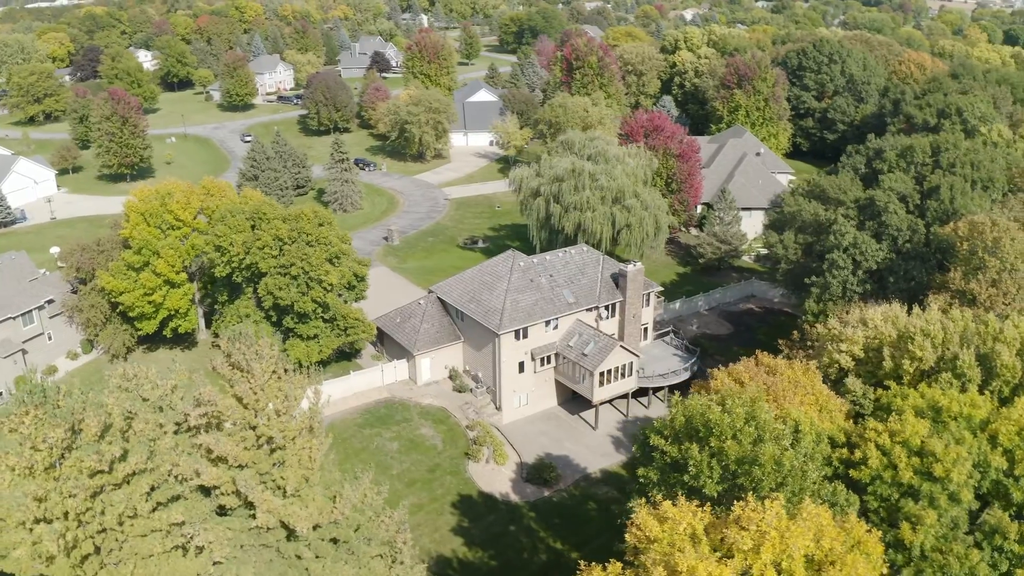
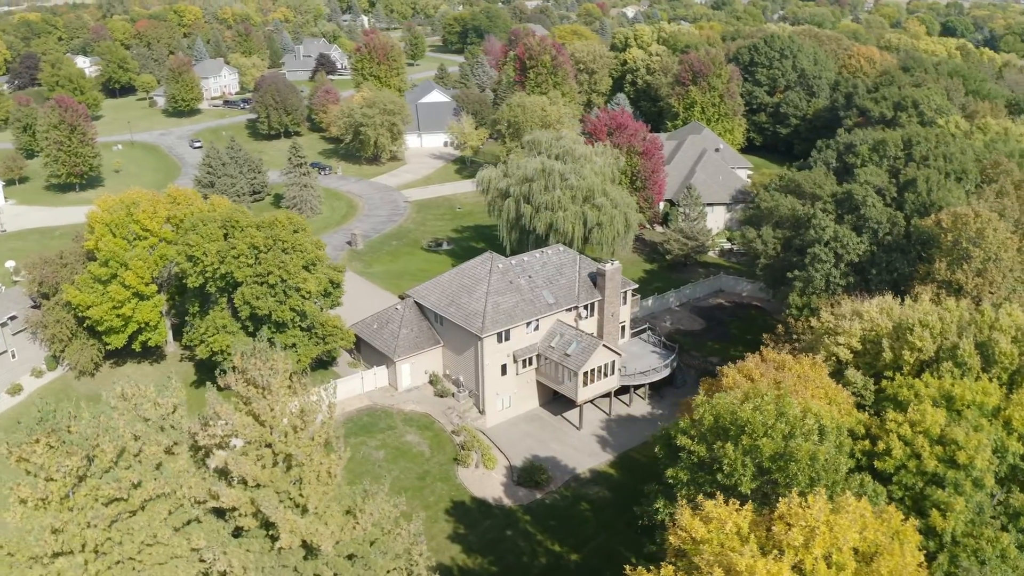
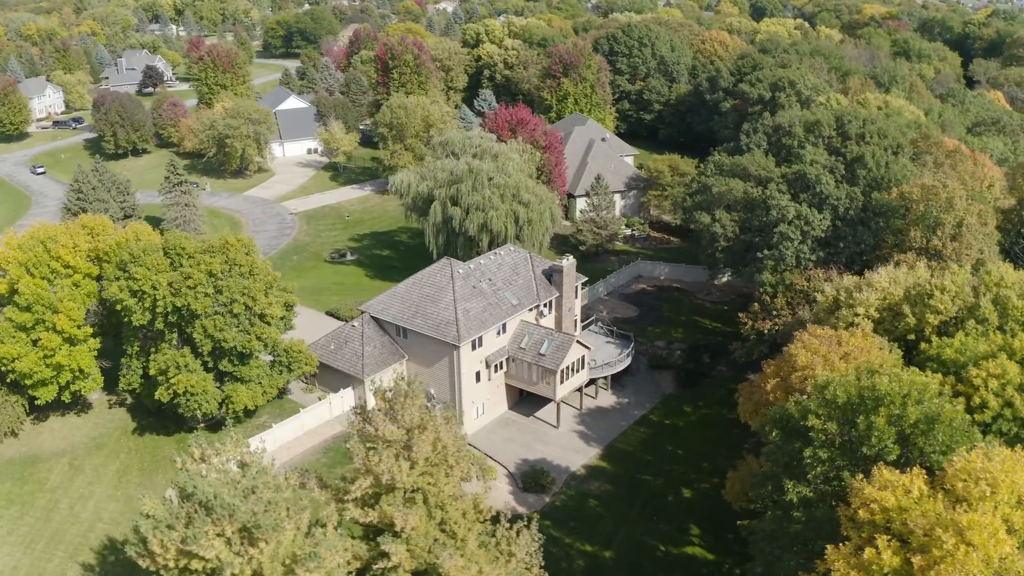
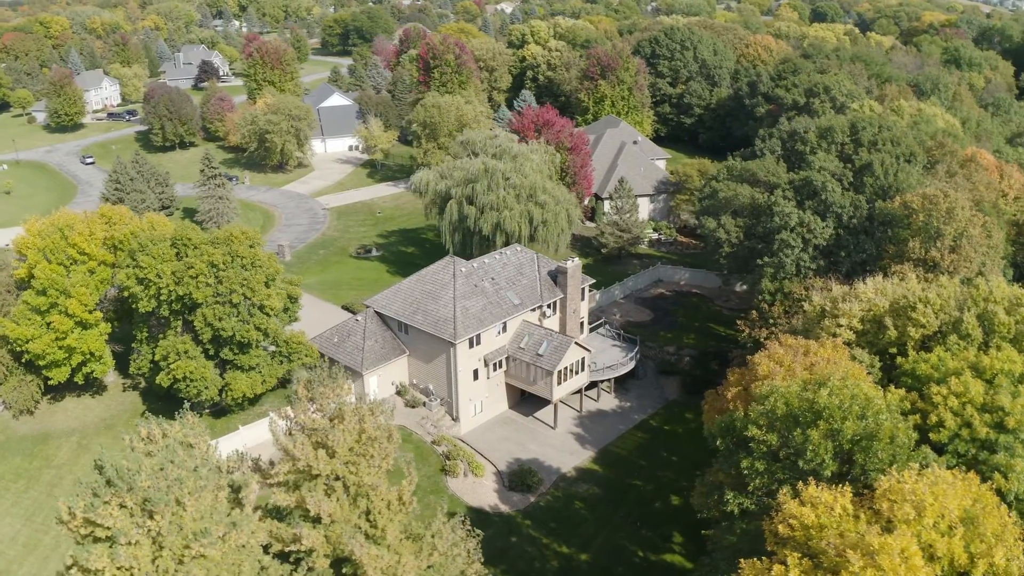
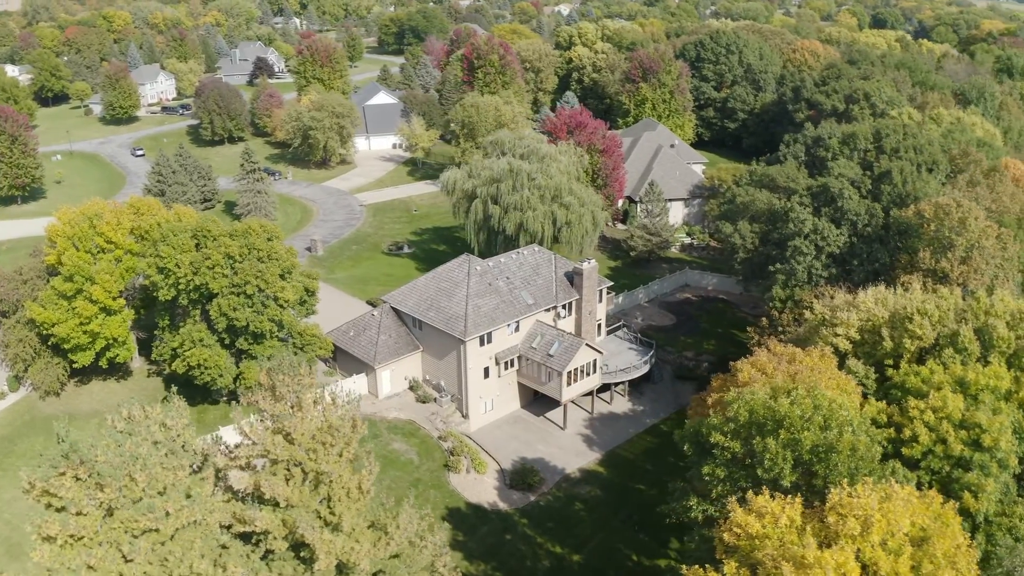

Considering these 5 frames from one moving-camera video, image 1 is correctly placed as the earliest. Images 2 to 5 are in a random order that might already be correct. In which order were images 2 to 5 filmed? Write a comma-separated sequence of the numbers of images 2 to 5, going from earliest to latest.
2, 5, 4, 3
